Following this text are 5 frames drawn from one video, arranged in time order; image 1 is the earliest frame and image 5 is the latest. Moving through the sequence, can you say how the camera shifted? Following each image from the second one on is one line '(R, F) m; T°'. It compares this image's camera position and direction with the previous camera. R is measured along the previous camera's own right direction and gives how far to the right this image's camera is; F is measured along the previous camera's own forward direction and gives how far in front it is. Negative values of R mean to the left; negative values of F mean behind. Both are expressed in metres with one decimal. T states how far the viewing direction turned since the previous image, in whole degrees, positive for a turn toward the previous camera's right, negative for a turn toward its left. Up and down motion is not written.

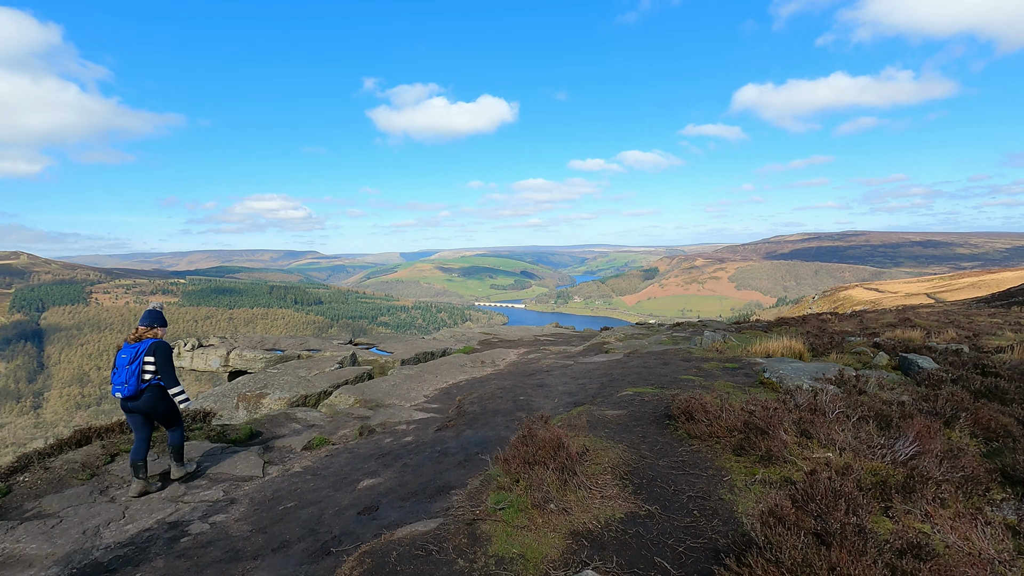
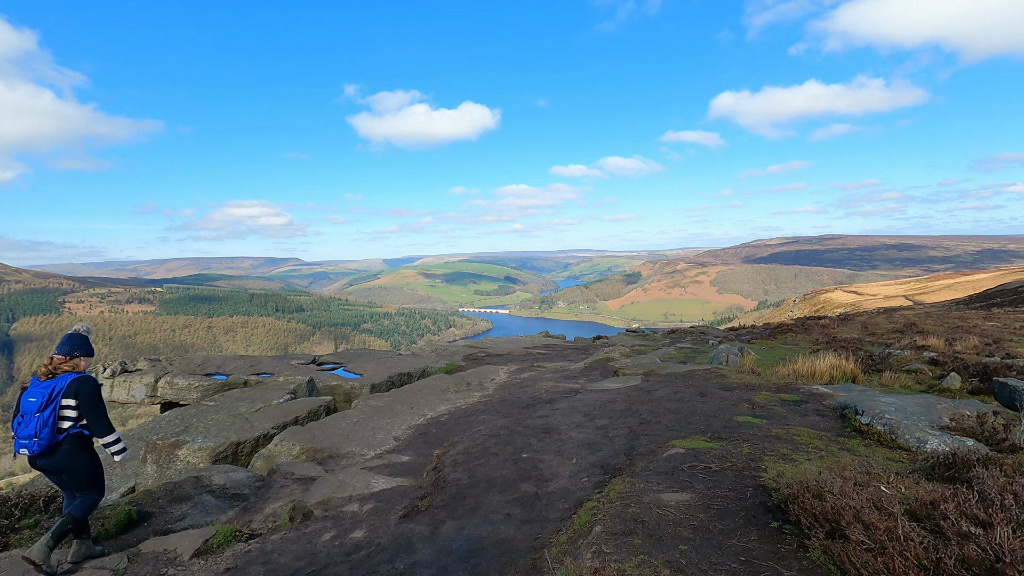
(-0.3, +3.5) m; +2°
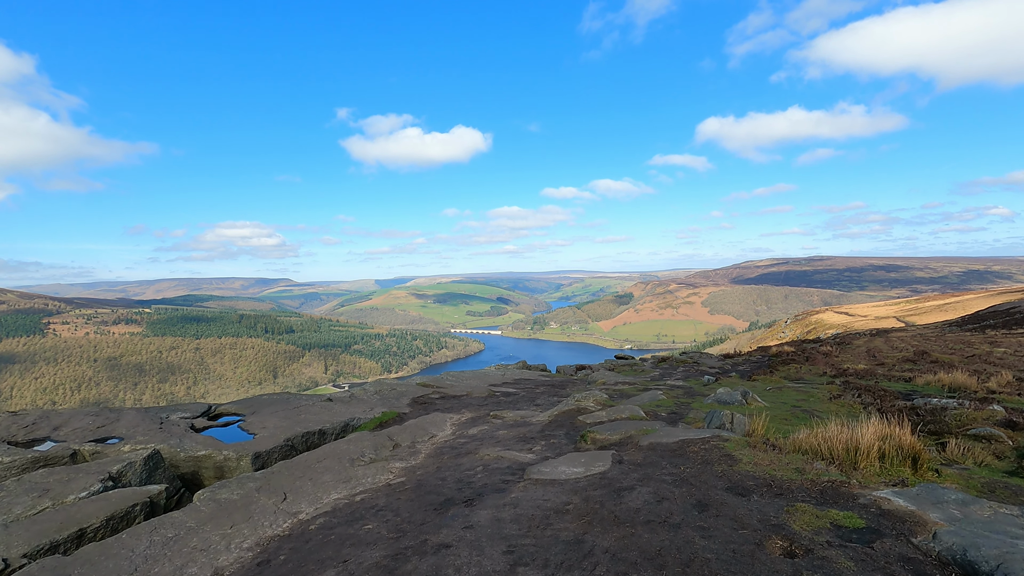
(+2.0, +4.6) m; +1°
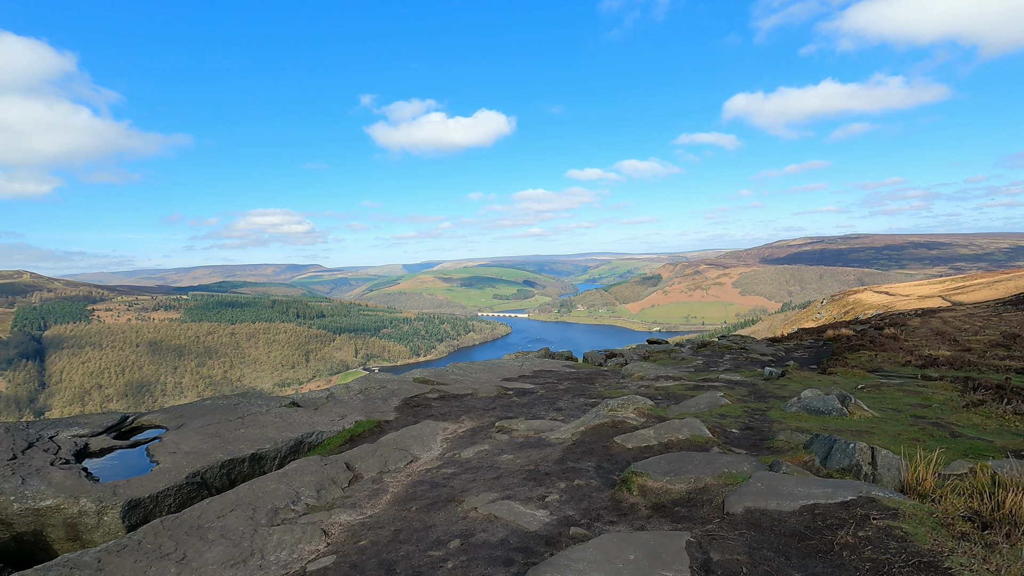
(+0.6, +5.3) m; -3°
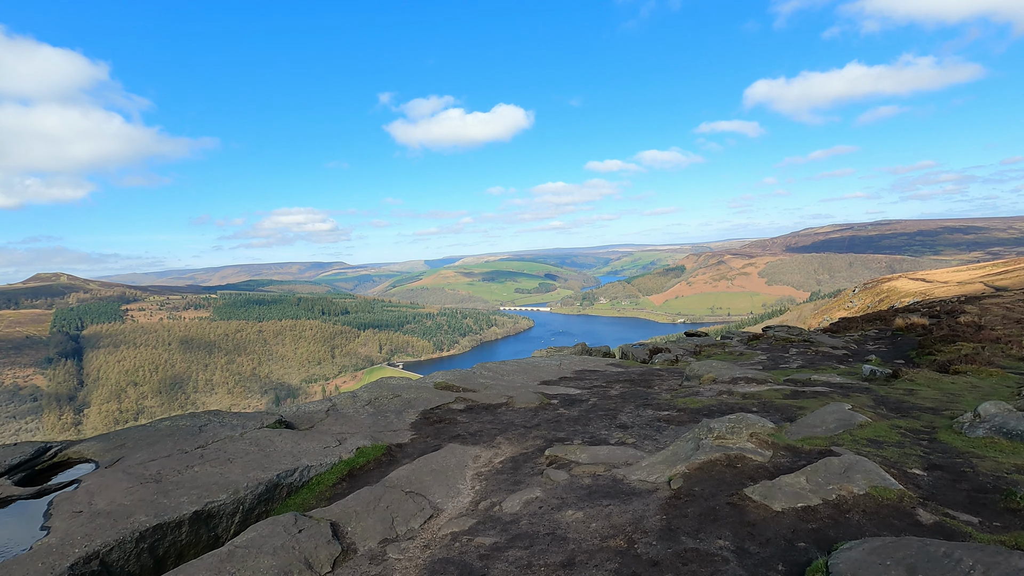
(-0.9, +4.4) m; -3°
